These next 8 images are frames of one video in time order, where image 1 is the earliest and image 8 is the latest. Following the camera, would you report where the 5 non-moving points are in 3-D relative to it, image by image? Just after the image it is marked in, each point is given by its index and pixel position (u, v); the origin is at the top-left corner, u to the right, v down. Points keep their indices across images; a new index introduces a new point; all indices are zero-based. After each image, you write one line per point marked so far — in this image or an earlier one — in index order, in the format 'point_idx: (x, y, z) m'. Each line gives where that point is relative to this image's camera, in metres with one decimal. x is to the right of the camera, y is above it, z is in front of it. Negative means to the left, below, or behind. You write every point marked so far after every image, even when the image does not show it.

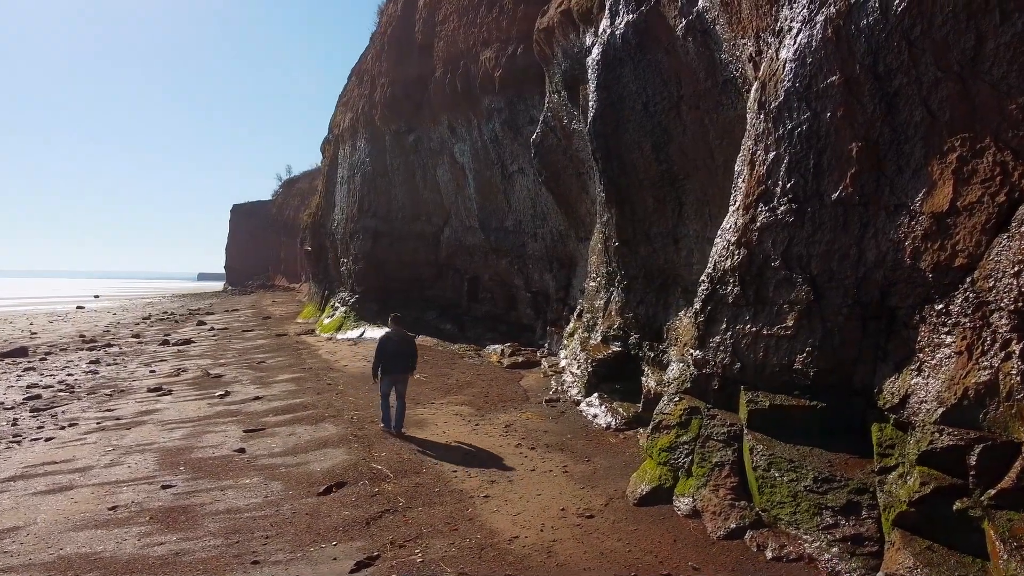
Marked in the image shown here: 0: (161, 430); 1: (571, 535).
0: (-4.9, -2.0, +10.4) m
1: (+0.4, -1.7, +5.1) m
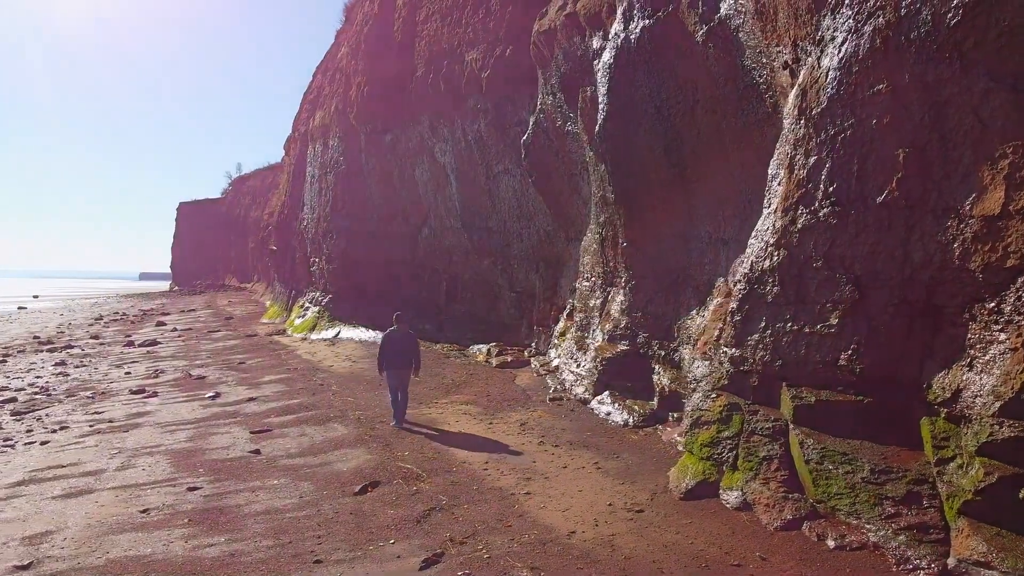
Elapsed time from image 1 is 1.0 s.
0: (-4.8, -2.0, +10.2) m
1: (+0.8, -1.7, +5.3) m
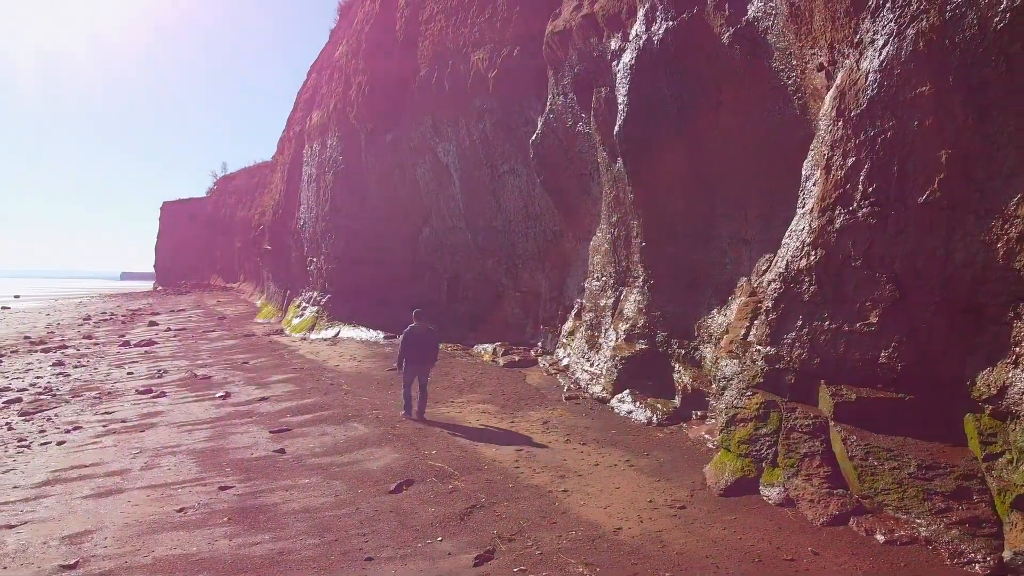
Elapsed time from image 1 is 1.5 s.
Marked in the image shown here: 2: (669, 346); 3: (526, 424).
0: (-4.5, -1.9, +10.2) m
1: (+1.1, -1.7, +5.3) m
2: (+2.0, -0.7, +9.6) m
3: (+0.2, -1.7, +9.3) m
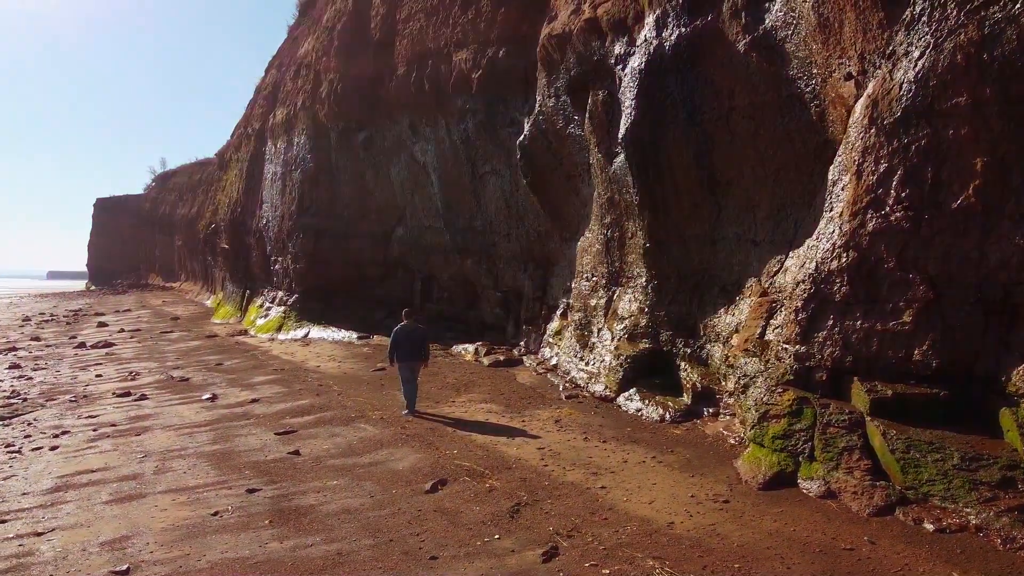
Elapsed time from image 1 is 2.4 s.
0: (-4.4, -1.9, +10.0) m
1: (+1.5, -1.7, +5.5) m
2: (+2.1, -0.7, +9.8) m
3: (+0.3, -1.7, +9.4) m
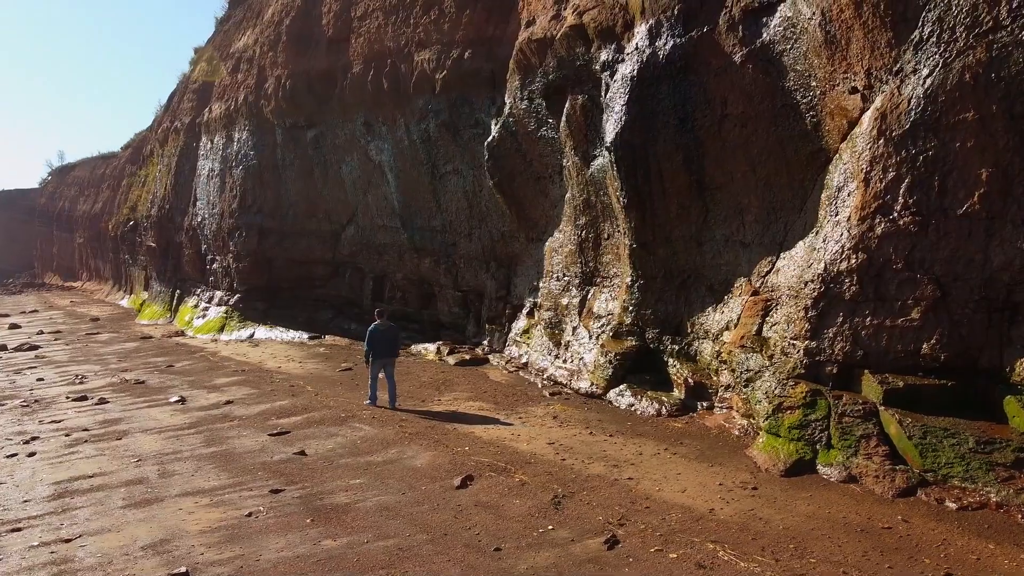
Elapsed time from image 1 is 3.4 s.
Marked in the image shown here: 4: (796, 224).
0: (-4.5, -1.9, +9.7) m
1: (+1.9, -1.7, +5.8) m
2: (+2.0, -0.7, +10.2) m
3: (+0.3, -1.7, +9.6) m
4: (+3.2, +0.7, +8.7) m
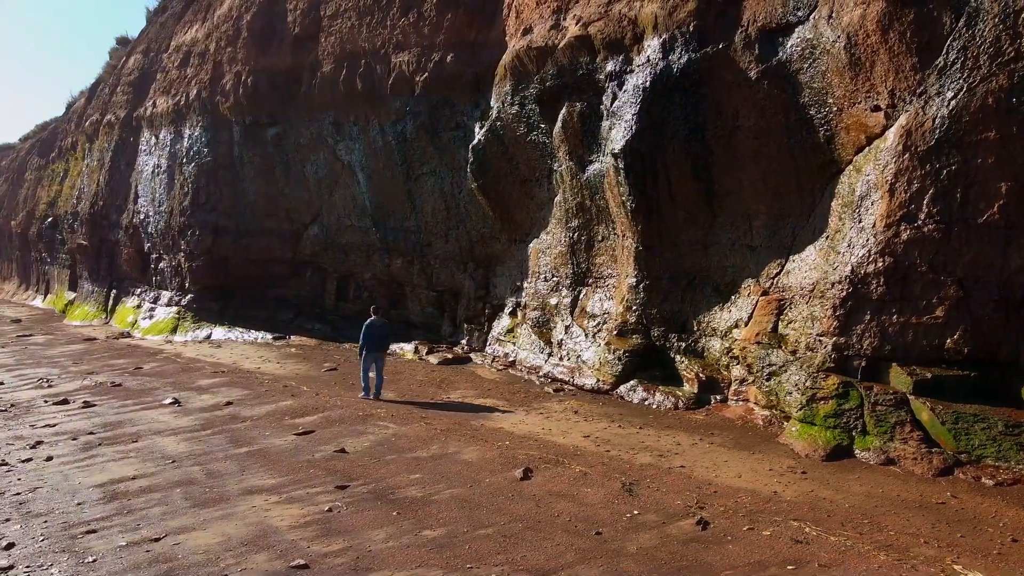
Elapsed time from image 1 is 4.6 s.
0: (-4.2, -1.9, +9.6) m
1: (+2.6, -1.7, +6.4) m
2: (+2.2, -0.7, +10.7) m
3: (+0.6, -1.7, +9.9) m
4: (+3.6, +0.7, +9.3) m
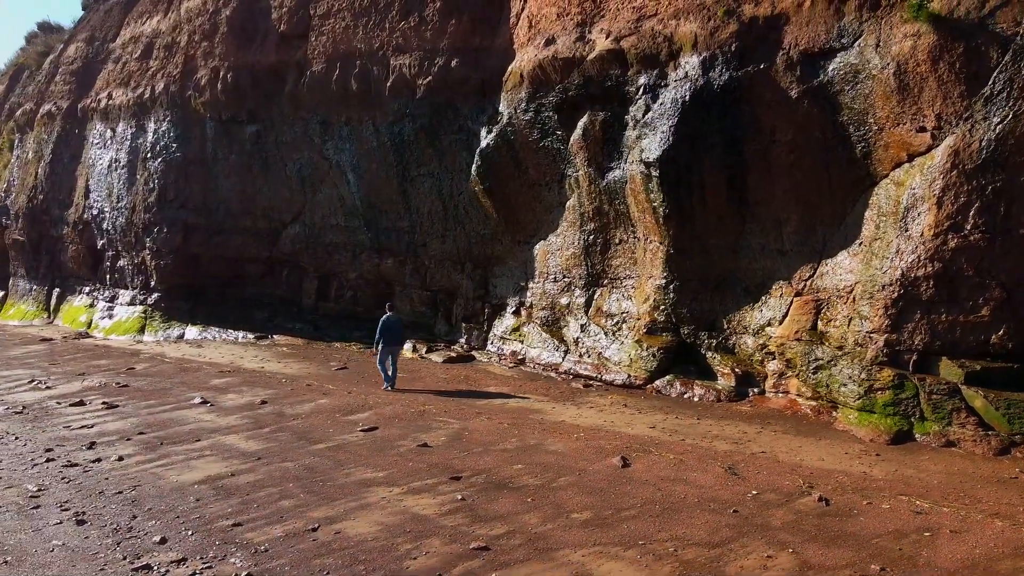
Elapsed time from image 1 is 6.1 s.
0: (-3.4, -1.9, +9.7) m
1: (+3.6, -1.7, +7.2) m
2: (+2.9, -0.8, +11.5) m
3: (+1.3, -1.7, +10.5) m
4: (+4.4, +0.7, +10.2) m
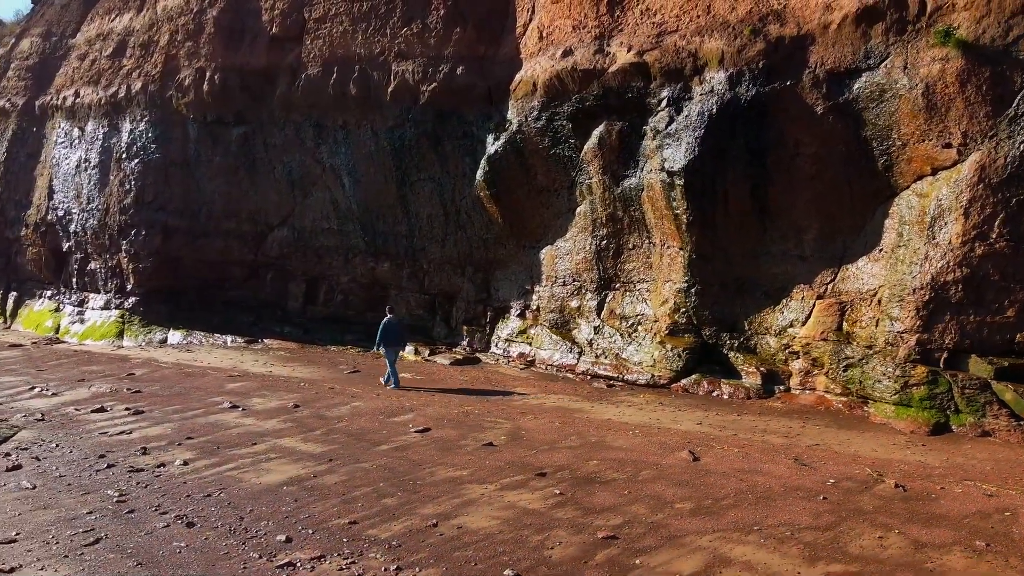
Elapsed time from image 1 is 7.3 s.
0: (-2.7, -2.0, +9.8) m
1: (+4.5, -1.7, +7.8) m
2: (+3.4, -0.8, +12.1) m
3: (+1.9, -1.7, +11.0) m
4: (+5.0, +0.7, +11.0) m
